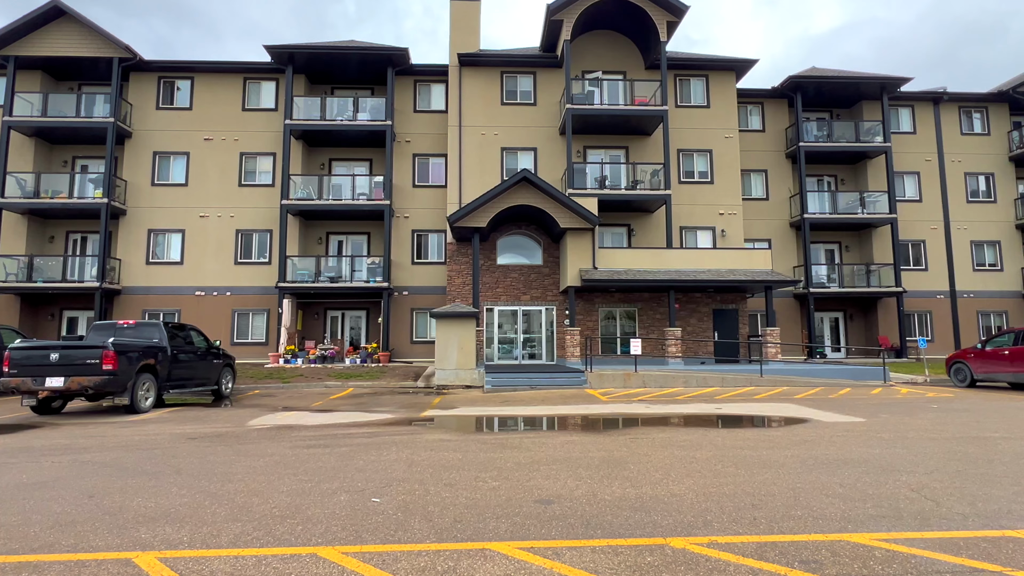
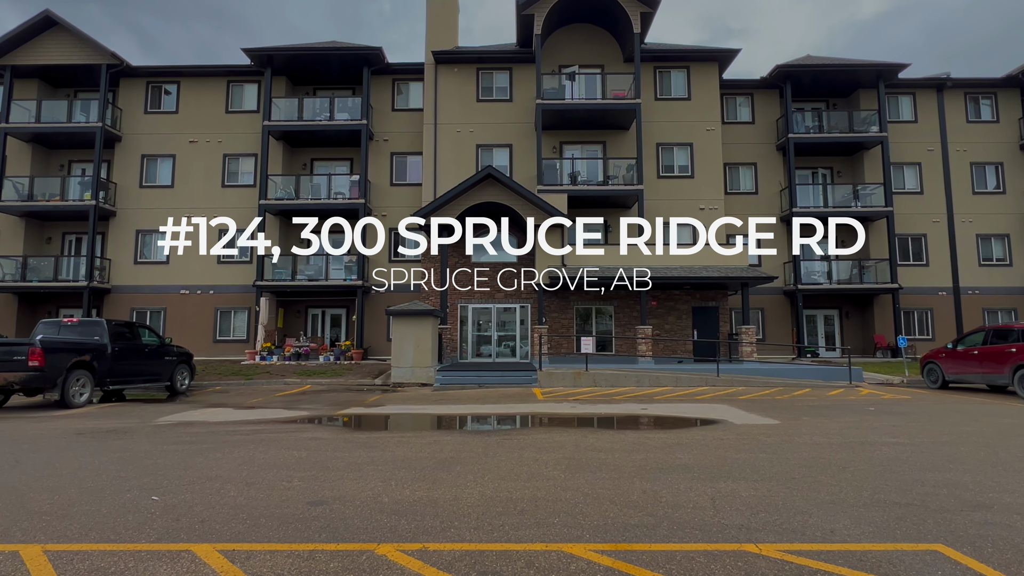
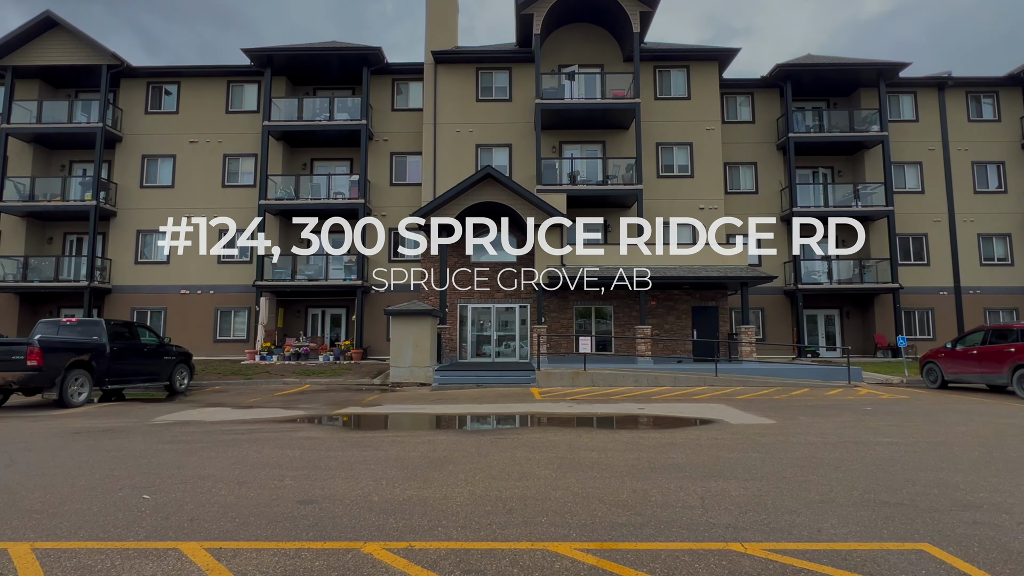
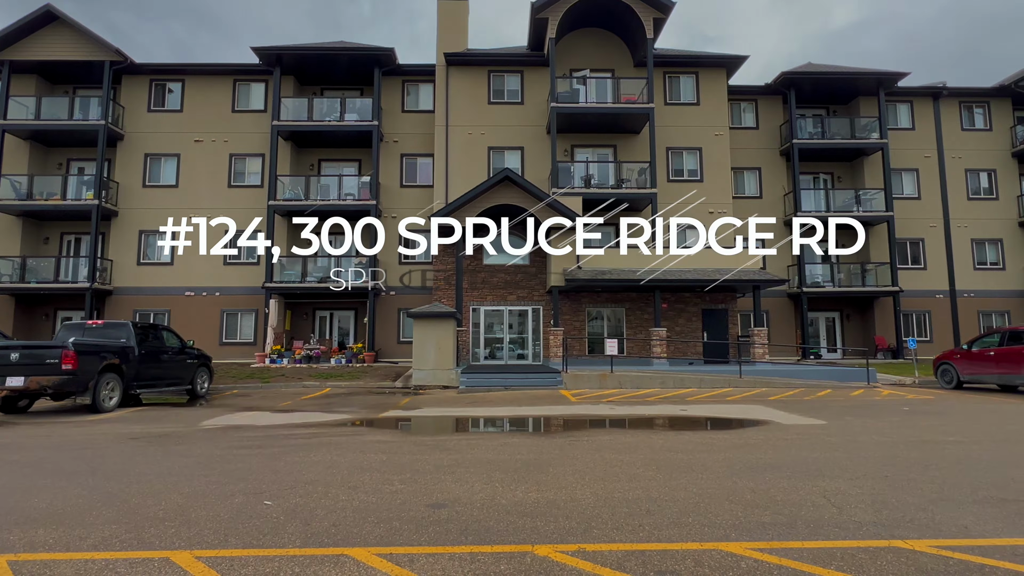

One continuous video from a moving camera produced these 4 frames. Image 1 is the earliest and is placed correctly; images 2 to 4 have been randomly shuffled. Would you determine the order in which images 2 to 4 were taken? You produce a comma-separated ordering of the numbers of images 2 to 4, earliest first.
4, 2, 3
